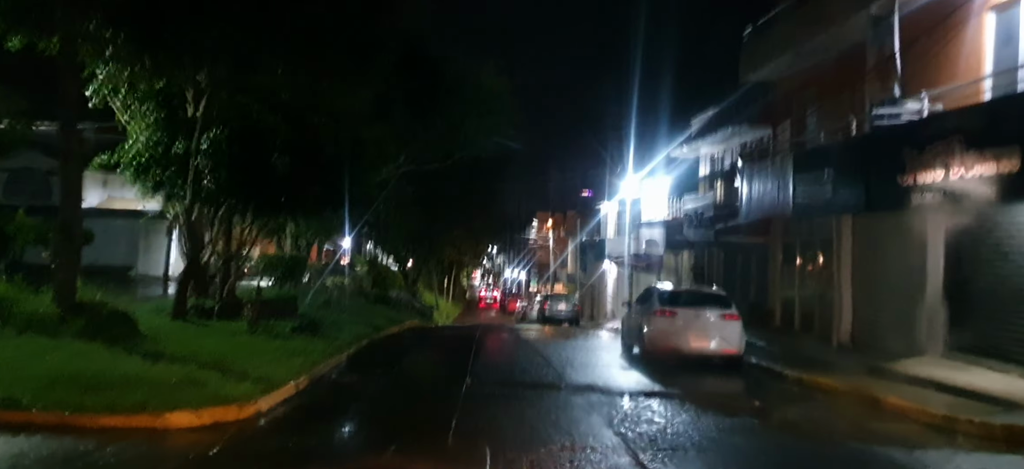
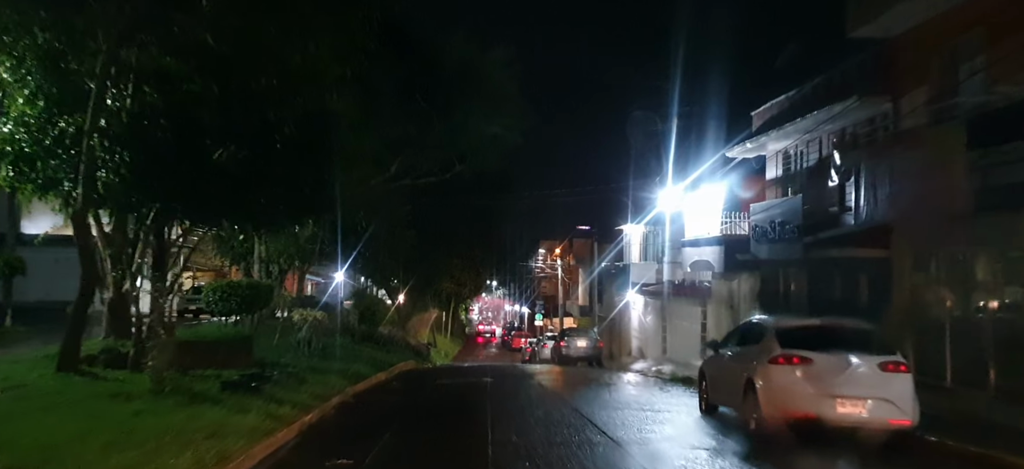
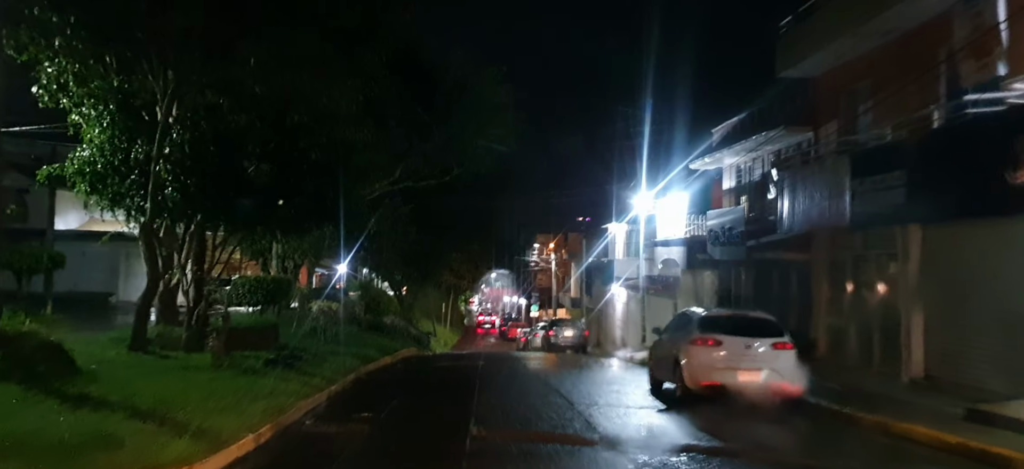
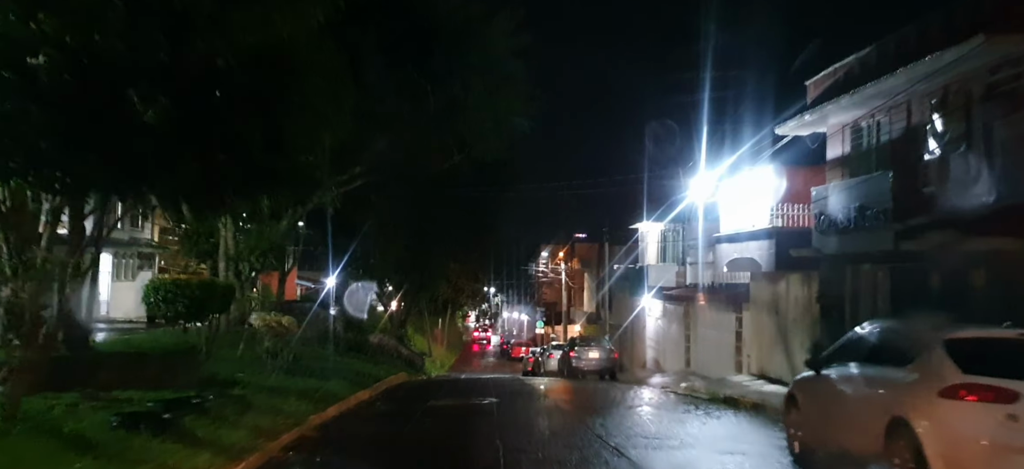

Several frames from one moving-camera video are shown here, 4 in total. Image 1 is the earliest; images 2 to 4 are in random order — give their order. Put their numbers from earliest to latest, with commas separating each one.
3, 2, 4
